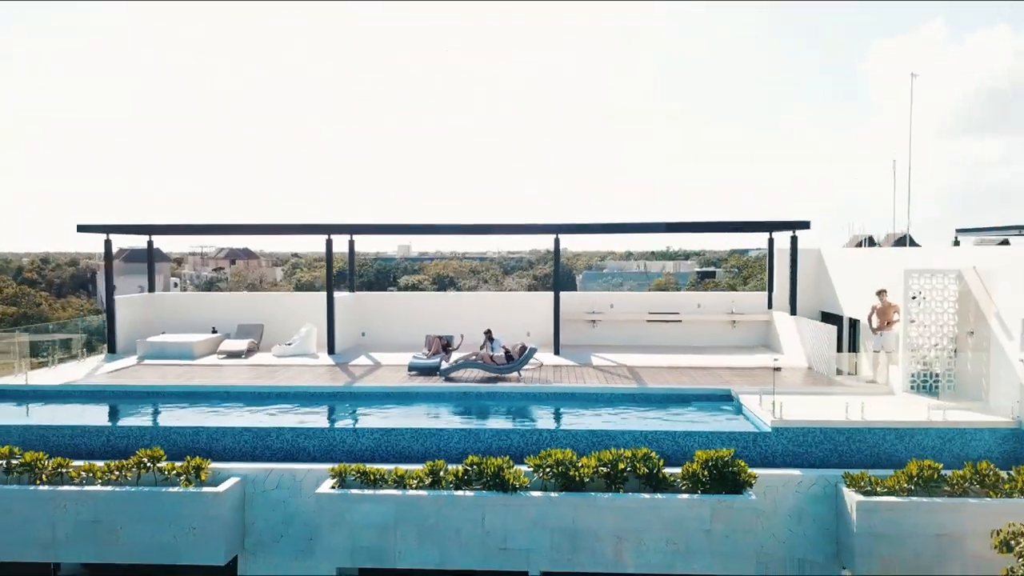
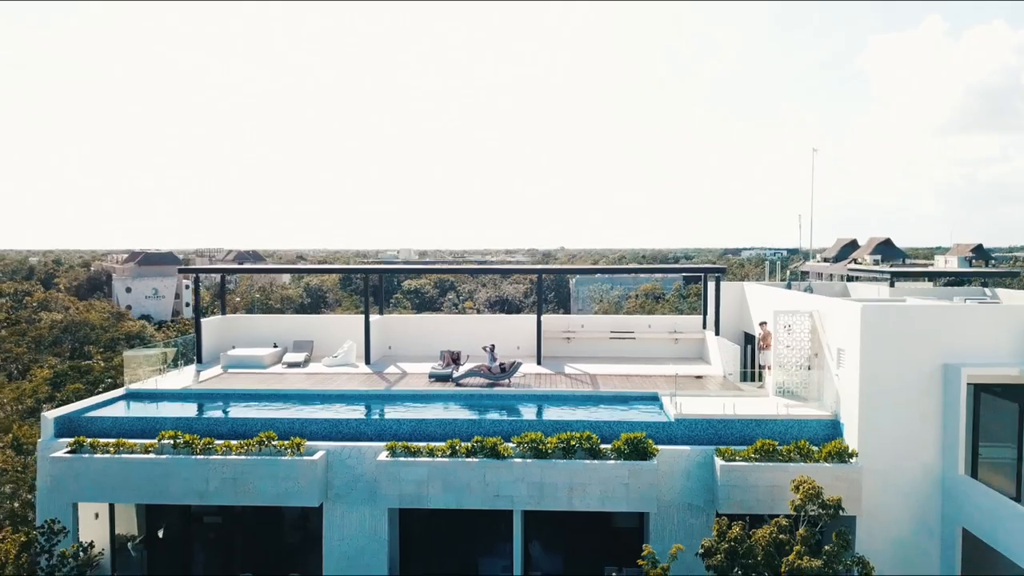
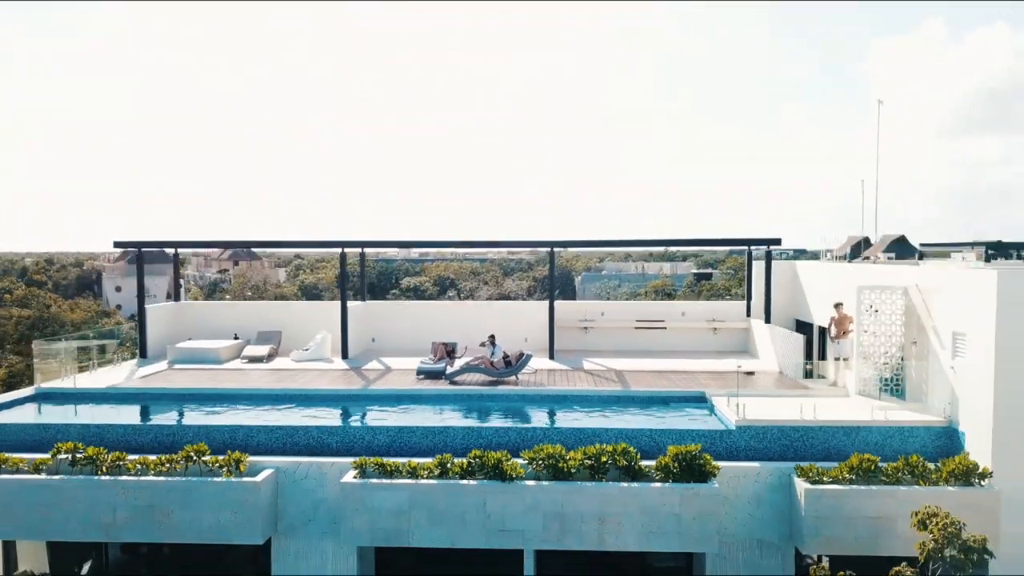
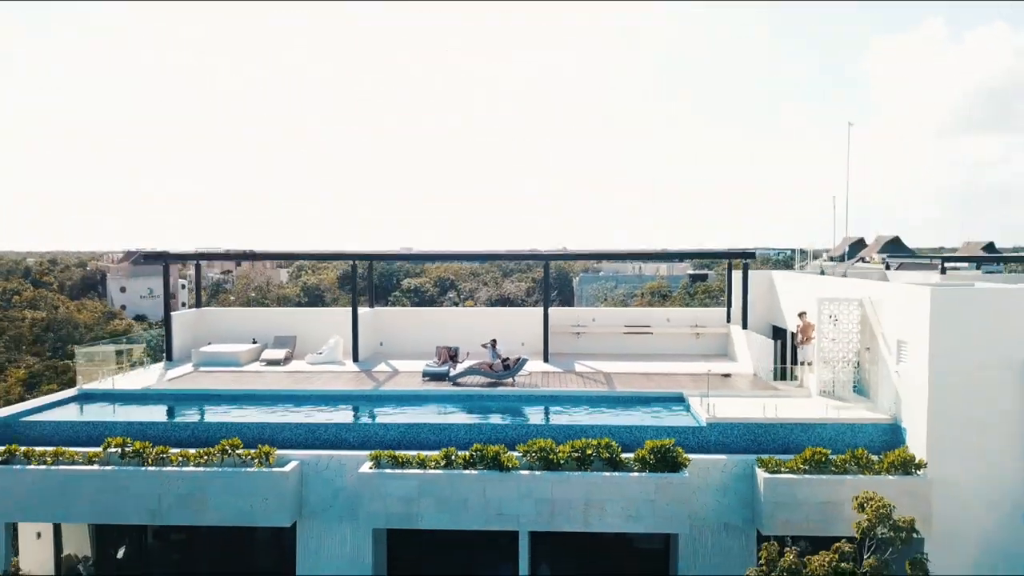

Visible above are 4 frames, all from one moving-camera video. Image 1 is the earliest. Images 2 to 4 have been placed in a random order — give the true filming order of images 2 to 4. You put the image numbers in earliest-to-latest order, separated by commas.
3, 4, 2
